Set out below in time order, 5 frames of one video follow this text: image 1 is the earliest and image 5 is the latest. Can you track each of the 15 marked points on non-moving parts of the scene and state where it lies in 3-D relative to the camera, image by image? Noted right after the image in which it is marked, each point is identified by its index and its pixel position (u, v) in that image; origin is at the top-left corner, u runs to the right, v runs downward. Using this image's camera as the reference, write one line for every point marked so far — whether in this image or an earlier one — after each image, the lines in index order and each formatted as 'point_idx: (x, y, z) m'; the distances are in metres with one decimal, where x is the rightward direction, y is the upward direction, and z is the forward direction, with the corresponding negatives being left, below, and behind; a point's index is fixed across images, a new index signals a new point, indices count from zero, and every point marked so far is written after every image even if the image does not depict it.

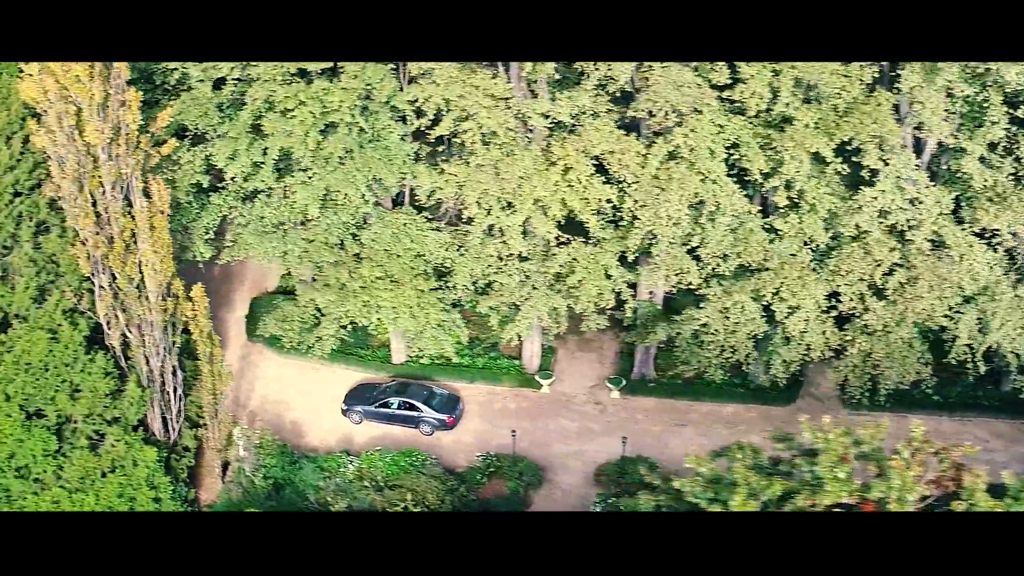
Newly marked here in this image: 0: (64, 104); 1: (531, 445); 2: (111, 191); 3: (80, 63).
0: (-2.2, +0.9, +7.3) m
1: (+0.1, -0.9, +8.9) m
2: (-2.0, +0.5, +7.6) m
3: (-2.0, +1.1, +7.1) m
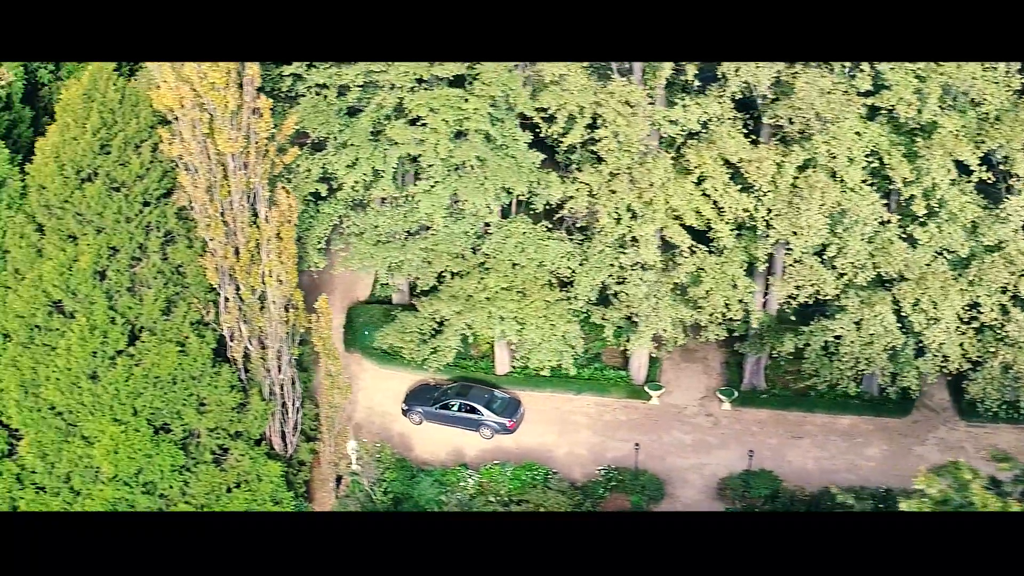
0: (-1.5, +0.8, +7.1) m
1: (+0.8, -1.0, +8.7) m
2: (-1.3, +0.4, +7.4) m
3: (-1.4, +1.0, +7.0) m
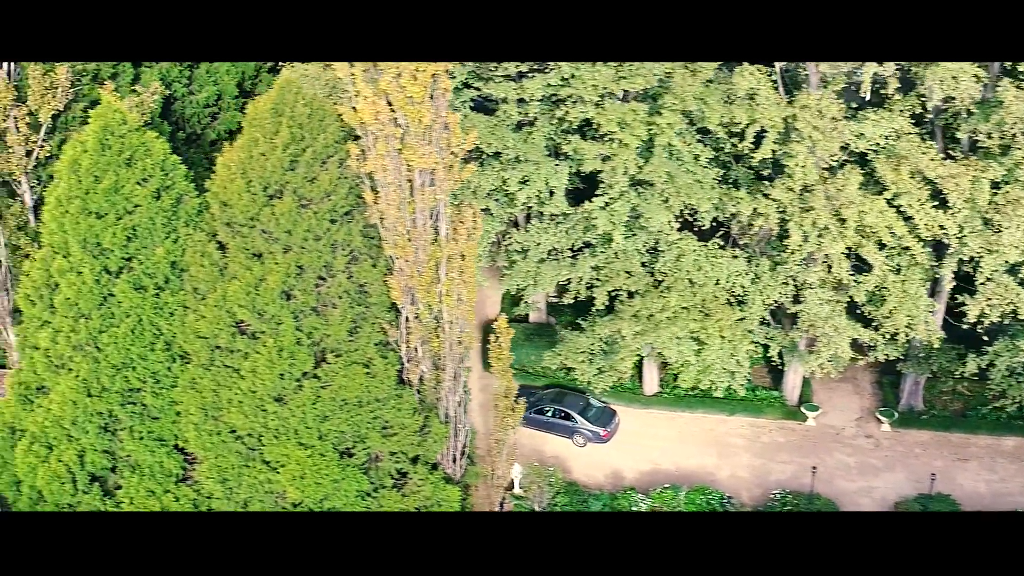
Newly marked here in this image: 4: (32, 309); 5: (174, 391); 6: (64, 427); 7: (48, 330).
0: (-0.6, +0.7, +6.9) m
1: (+1.7, -1.1, +8.5) m
2: (-0.4, +0.3, +7.2) m
3: (-0.4, +0.9, +6.8) m
4: (-2.3, -0.1, +7.2) m
5: (-1.6, -0.5, +7.2) m
6: (-2.2, -0.7, +7.2) m
7: (-2.2, -0.2, +7.1) m
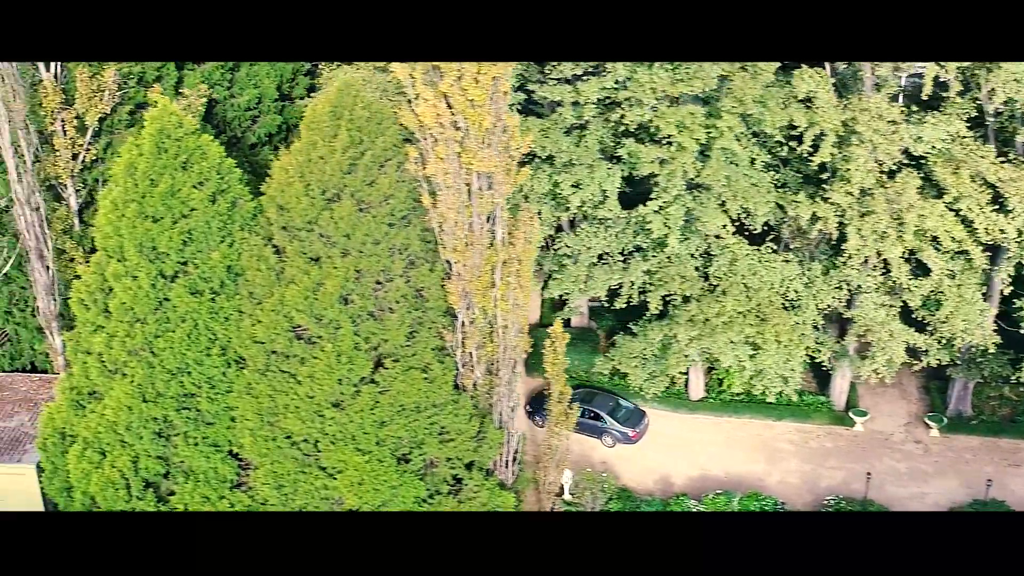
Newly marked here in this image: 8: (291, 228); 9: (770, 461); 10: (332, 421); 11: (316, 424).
0: (-0.3, +0.7, +6.8) m
1: (+2.0, -1.1, +8.5) m
2: (-0.1, +0.3, +7.1) m
3: (-0.2, +0.9, +6.7) m
4: (-2.0, -0.1, +7.2) m
5: (-1.4, -0.5, +7.2) m
6: (-1.9, -0.7, +7.1) m
7: (-1.9, -0.2, +7.1) m
8: (-1.0, +0.3, +6.9) m
9: (+1.5, -1.0, +8.7) m
10: (-0.8, -0.6, +7.0) m
11: (-0.9, -0.6, +7.0) m
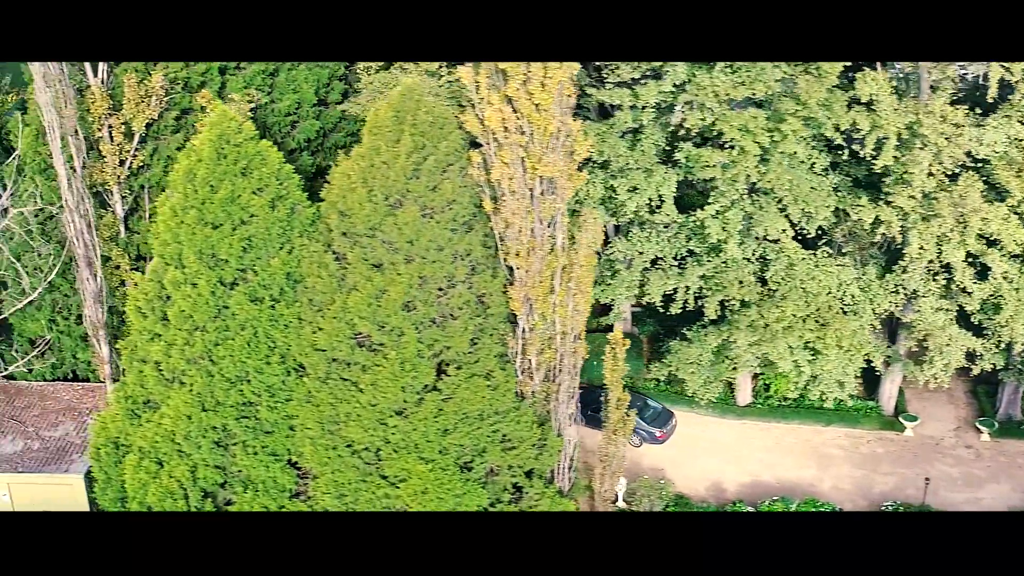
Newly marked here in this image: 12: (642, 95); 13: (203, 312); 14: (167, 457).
0: (0.0, +0.7, +6.8) m
1: (+2.3, -1.1, +8.4) m
2: (+0.2, +0.3, +7.0) m
3: (+0.1, +0.9, +6.6) m
4: (-1.7, -0.2, +7.1) m
5: (-1.1, -0.5, +7.1) m
6: (-1.6, -0.7, +7.0) m
7: (-1.6, -0.2, +7.0) m
8: (-0.7, +0.2, +6.8) m
9: (+1.8, -1.0, +8.7) m
10: (-0.5, -0.6, +6.9) m
11: (-0.6, -0.7, +6.9) m
12: (+0.6, +0.9, +7.3) m
13: (-1.4, -0.1, +6.9) m
14: (-1.6, -0.8, +7.1) m
